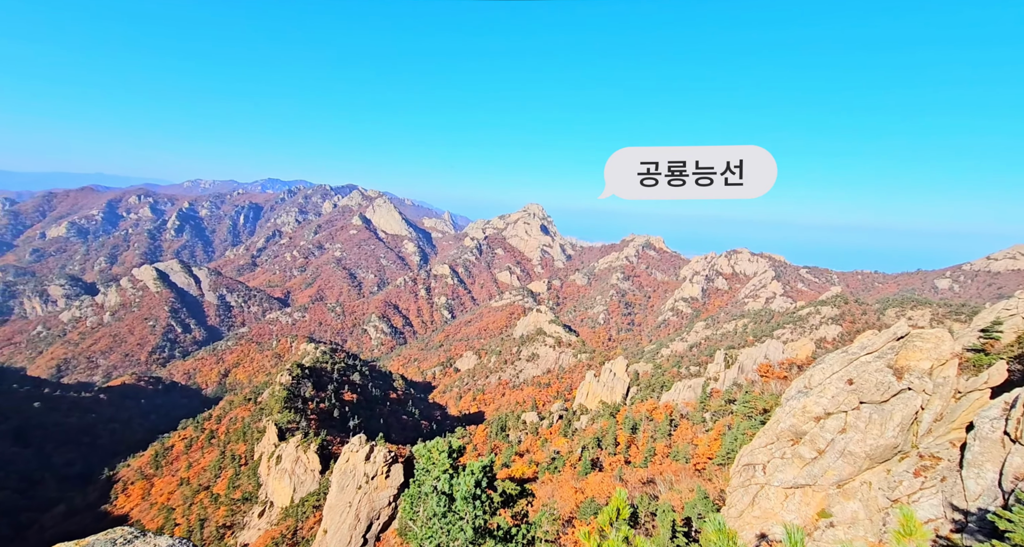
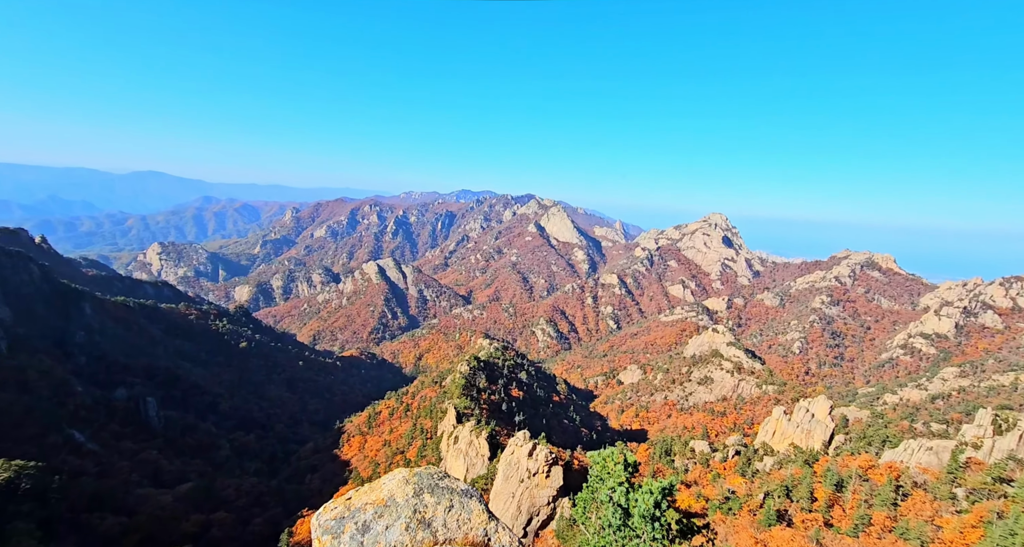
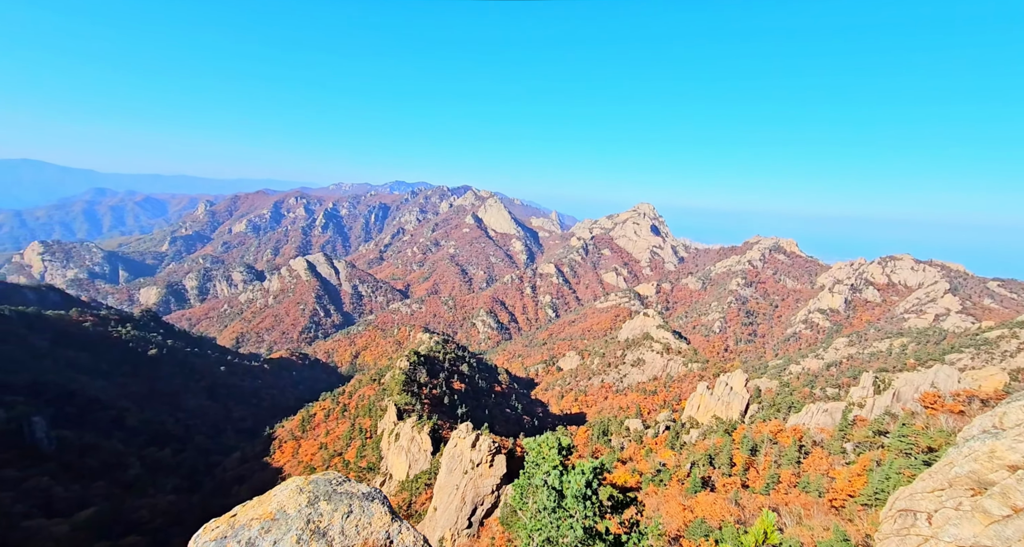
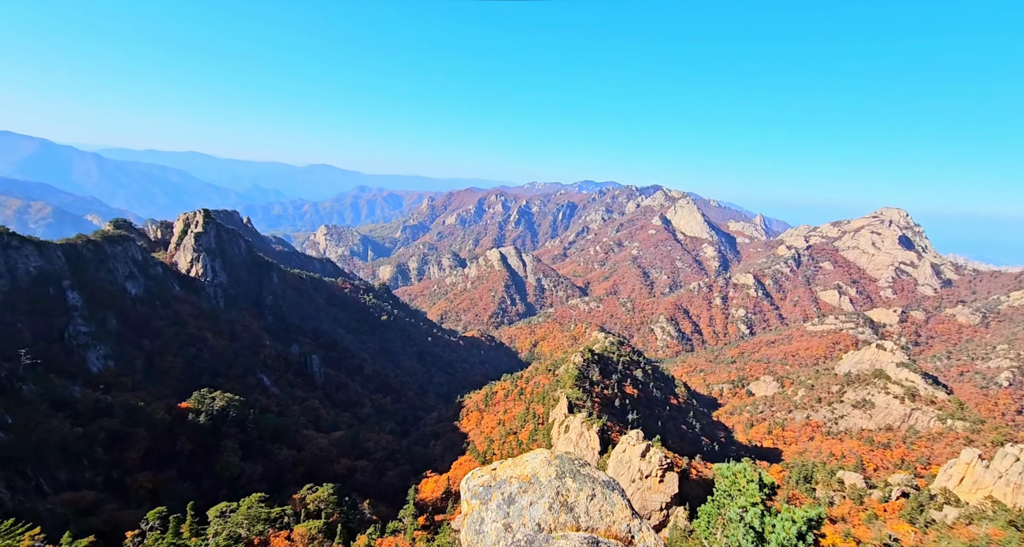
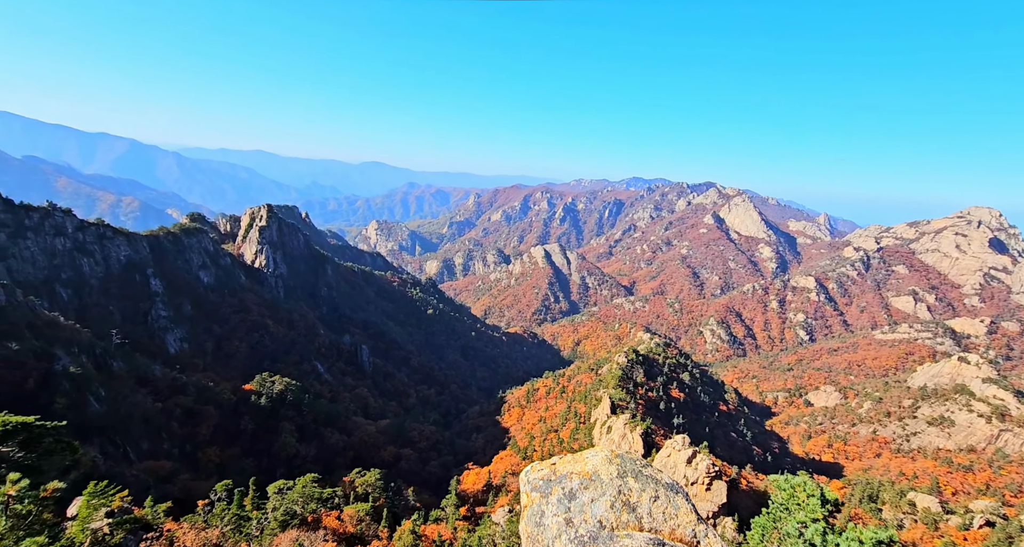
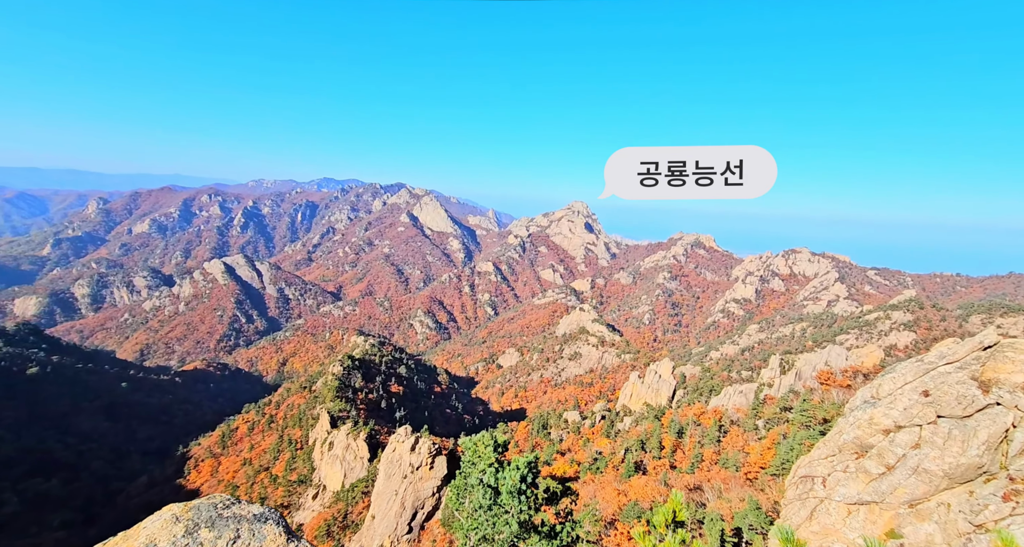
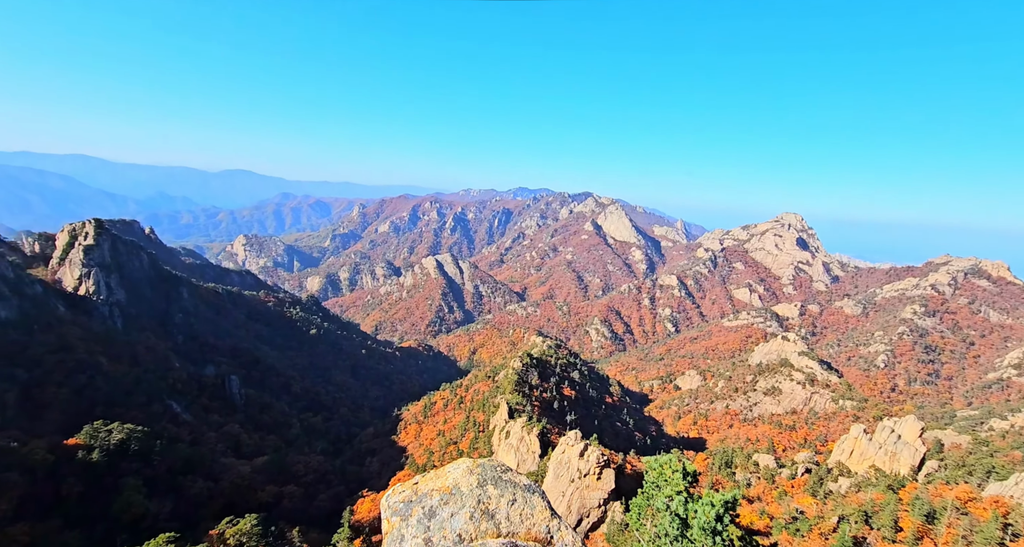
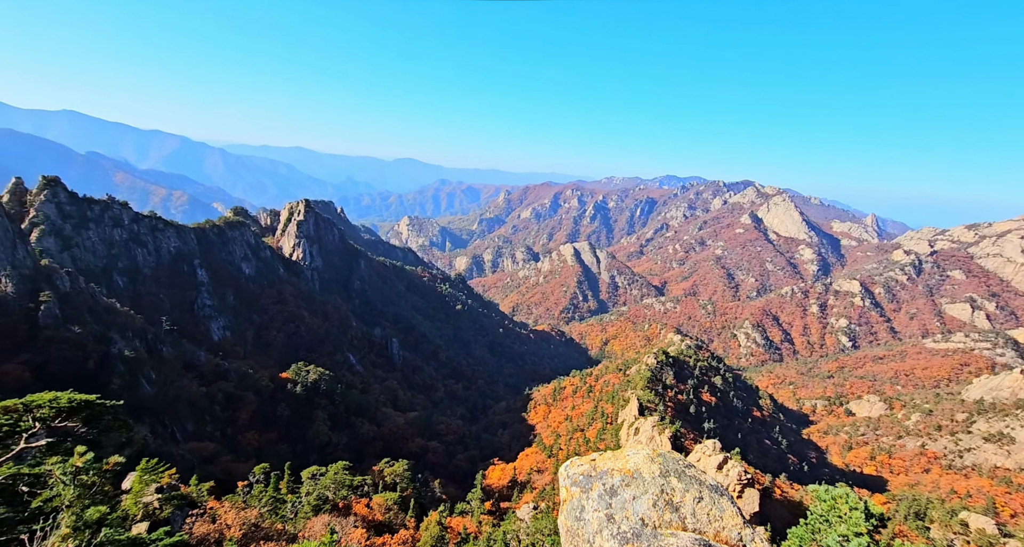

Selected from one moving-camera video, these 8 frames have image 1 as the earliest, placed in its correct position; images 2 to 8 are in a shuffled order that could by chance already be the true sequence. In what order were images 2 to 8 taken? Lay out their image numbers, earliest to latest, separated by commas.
6, 3, 2, 7, 4, 5, 8
